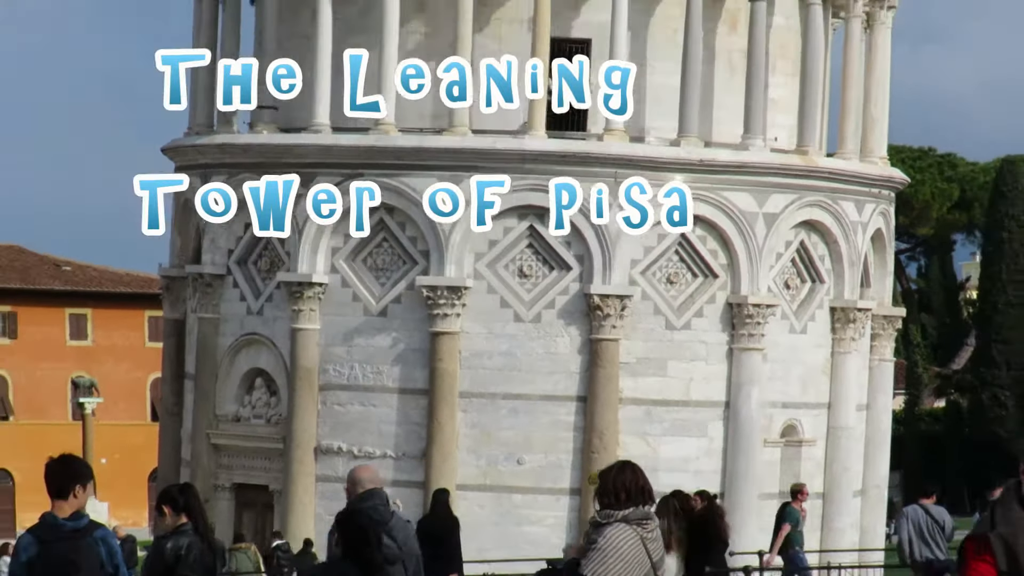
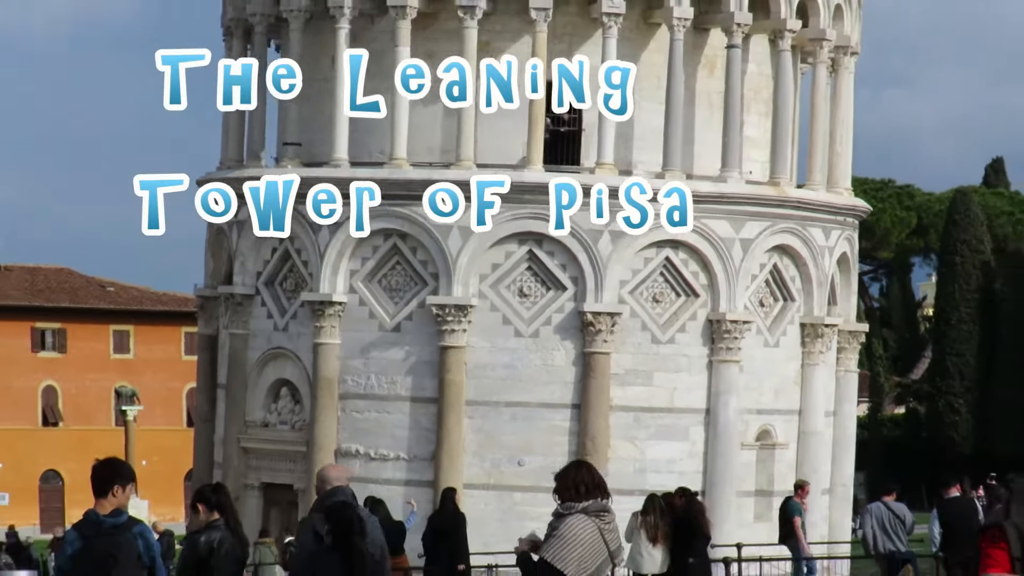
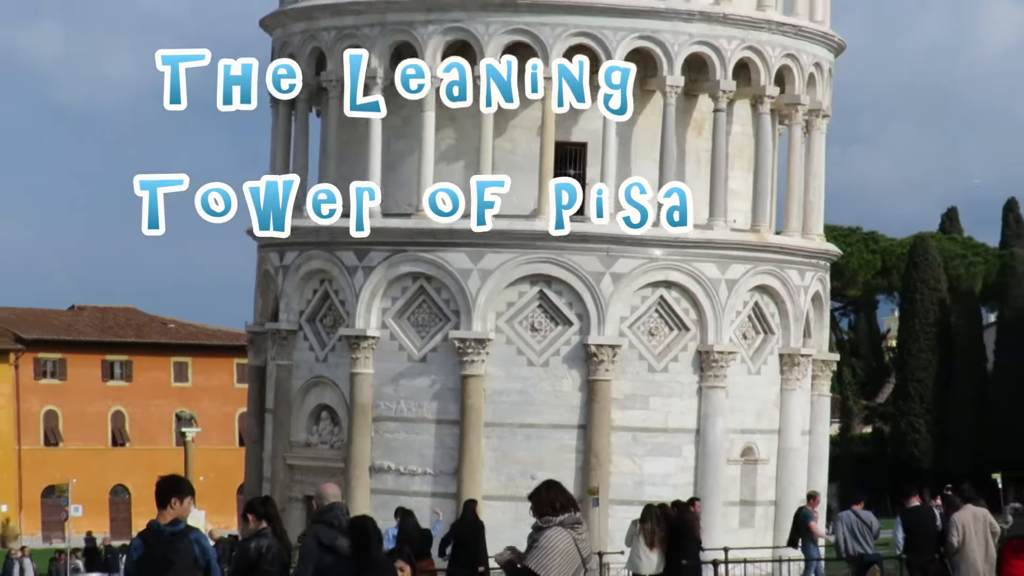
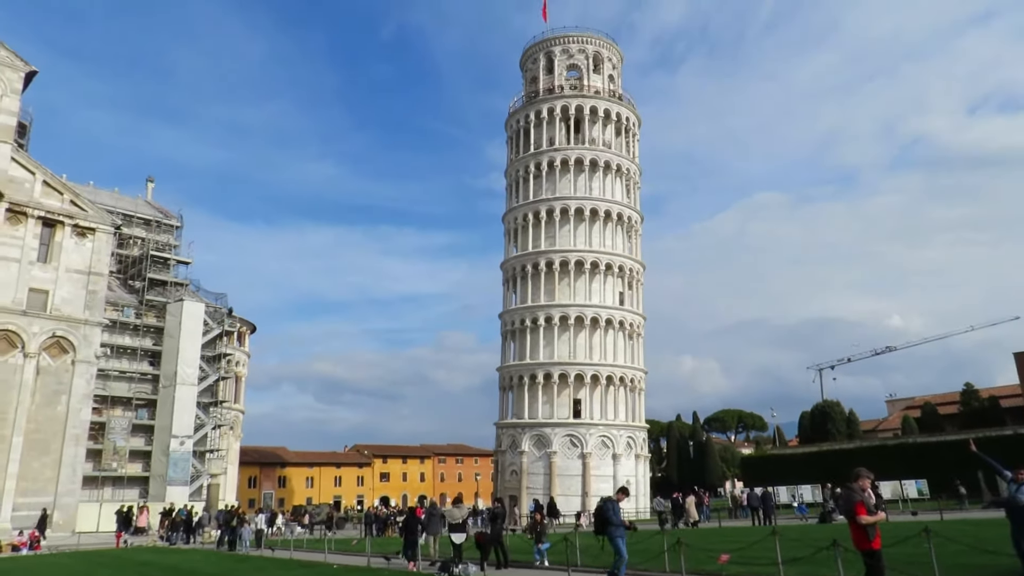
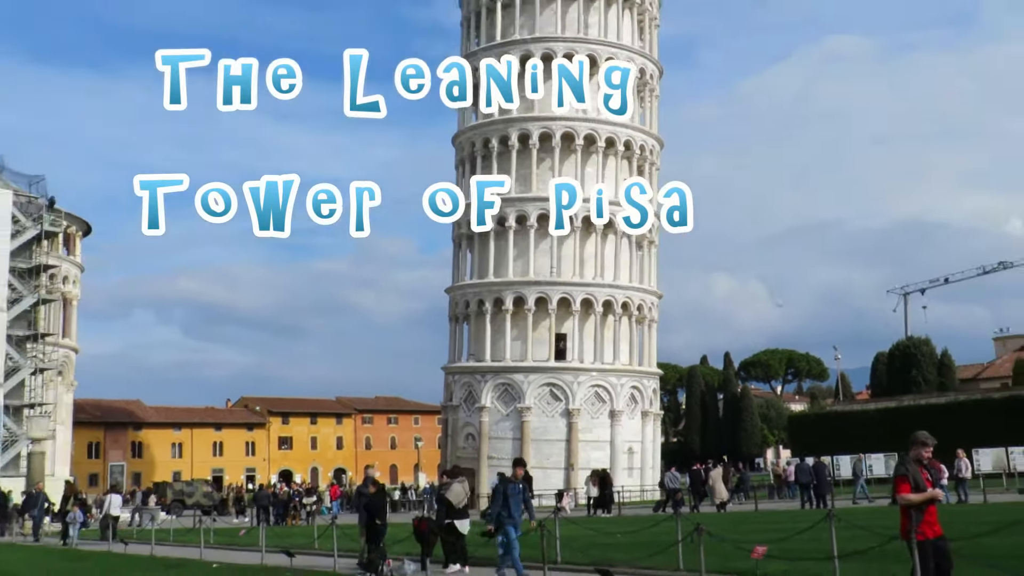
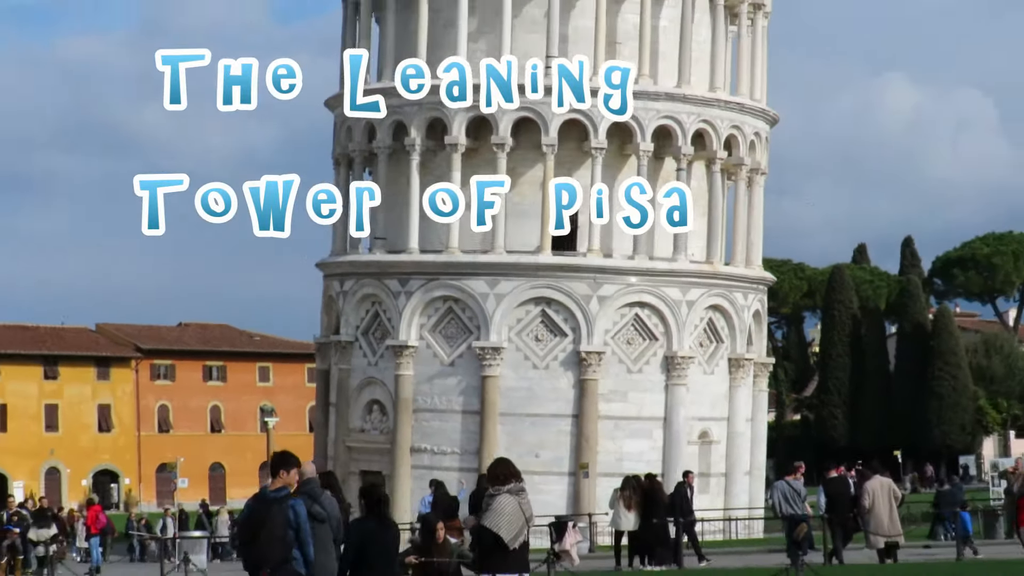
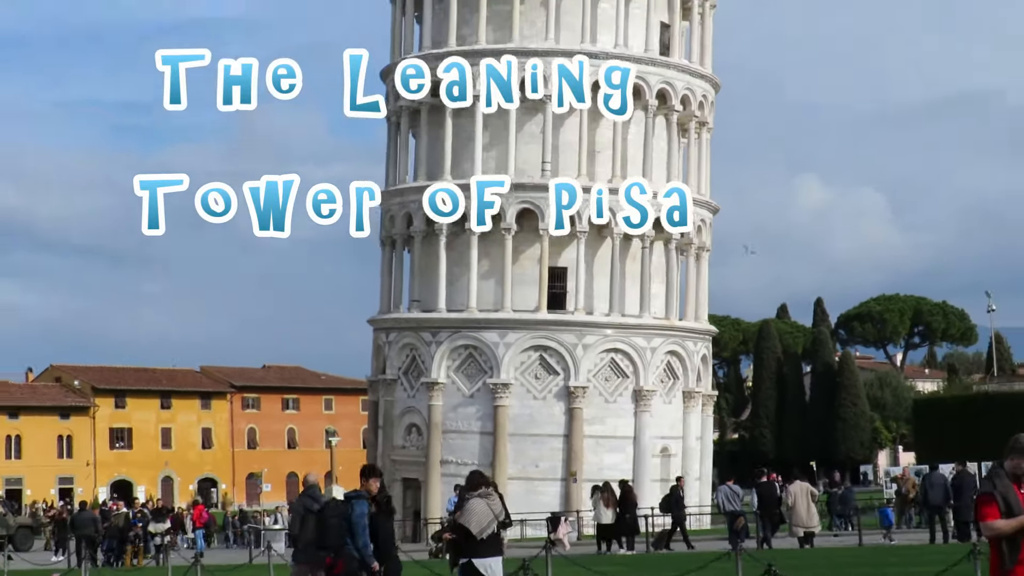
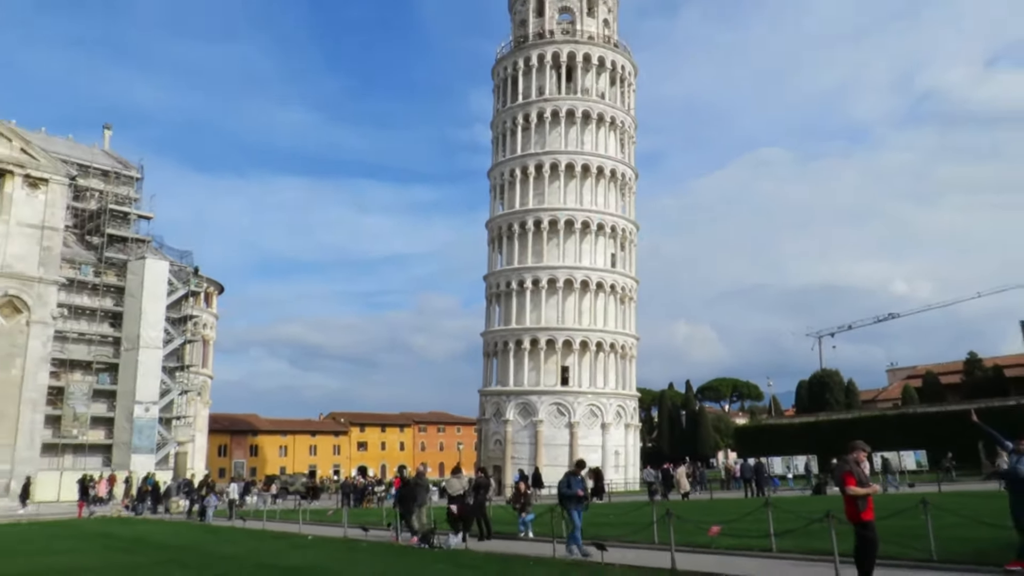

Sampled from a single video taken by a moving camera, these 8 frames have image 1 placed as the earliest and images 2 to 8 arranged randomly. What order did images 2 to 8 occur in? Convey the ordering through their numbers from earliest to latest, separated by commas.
2, 3, 6, 7, 5, 8, 4
